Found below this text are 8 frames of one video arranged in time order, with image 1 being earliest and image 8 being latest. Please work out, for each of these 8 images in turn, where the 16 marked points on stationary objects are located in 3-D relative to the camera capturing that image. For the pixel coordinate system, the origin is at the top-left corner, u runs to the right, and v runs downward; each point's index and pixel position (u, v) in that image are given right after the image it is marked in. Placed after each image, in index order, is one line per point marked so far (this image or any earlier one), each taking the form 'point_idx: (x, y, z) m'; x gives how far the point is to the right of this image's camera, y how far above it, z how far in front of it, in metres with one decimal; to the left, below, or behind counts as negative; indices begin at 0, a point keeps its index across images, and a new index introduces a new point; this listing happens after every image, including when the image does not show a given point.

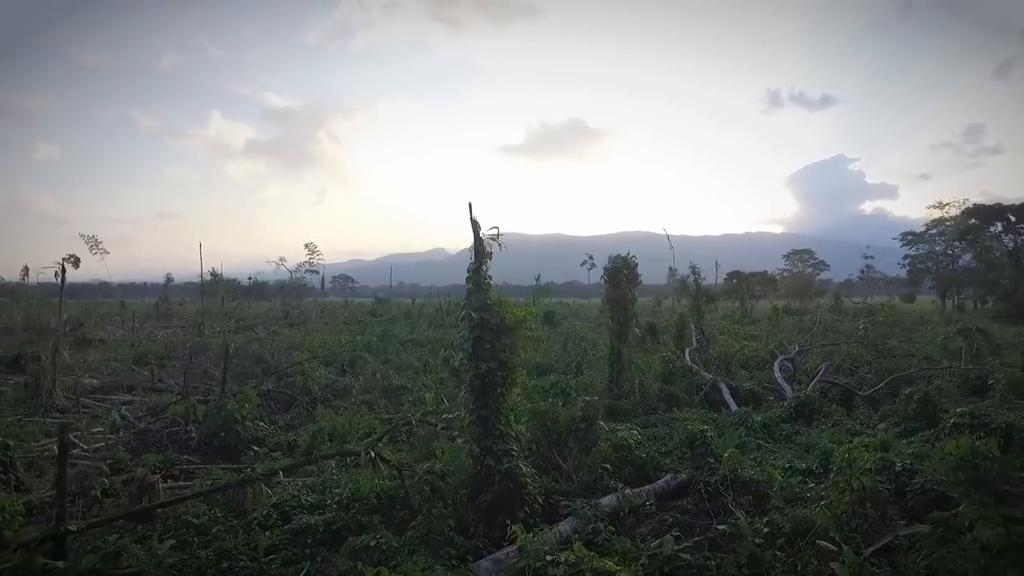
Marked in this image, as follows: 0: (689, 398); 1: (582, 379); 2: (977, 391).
0: (+3.2, -2.1, +10.4) m
1: (+1.5, -1.9, +11.6) m
2: (+7.9, -1.8, +9.5) m
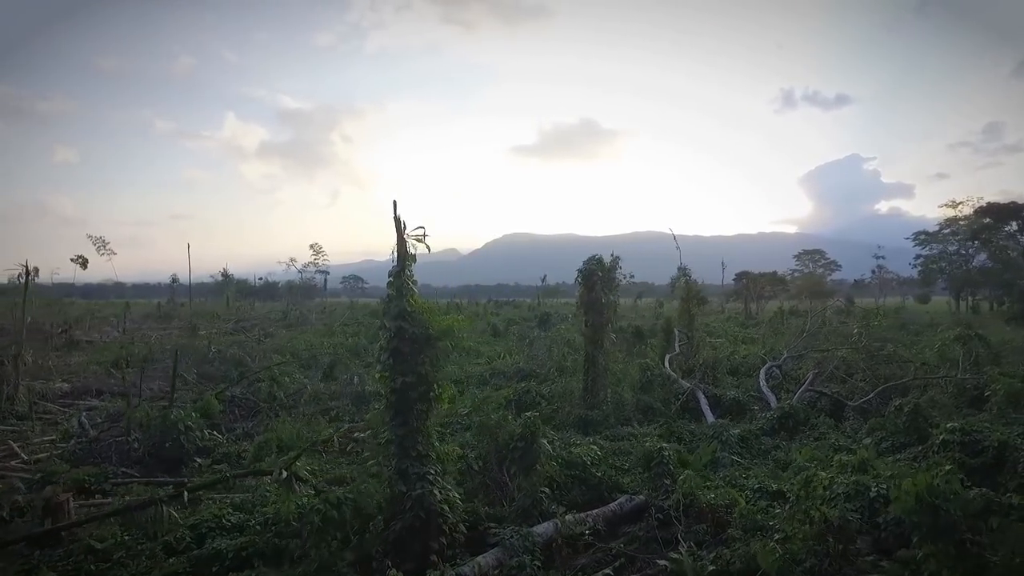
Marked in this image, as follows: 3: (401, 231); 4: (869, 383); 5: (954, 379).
0: (+2.6, -2.1, +9.8) m
1: (+0.9, -2.0, +11.1) m
2: (+7.3, -1.8, +8.8) m
3: (-1.1, +0.5, +5.6) m
4: (+7.0, -1.9, +11.0) m
5: (+7.3, -1.5, +9.2) m
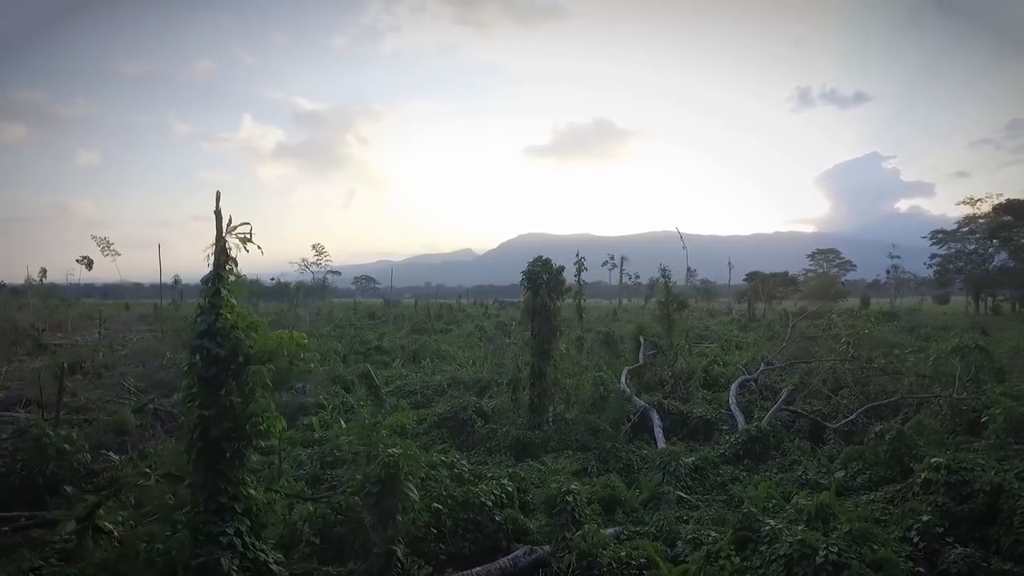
0: (+1.6, -2.2, +8.6) m
1: (-0.1, -2.1, +9.9) m
2: (+6.2, -1.9, +7.5) m
3: (-2.3, +0.5, +4.5) m
4: (+5.9, -2.0, +9.7) m
5: (+6.2, -1.6, +7.9) m
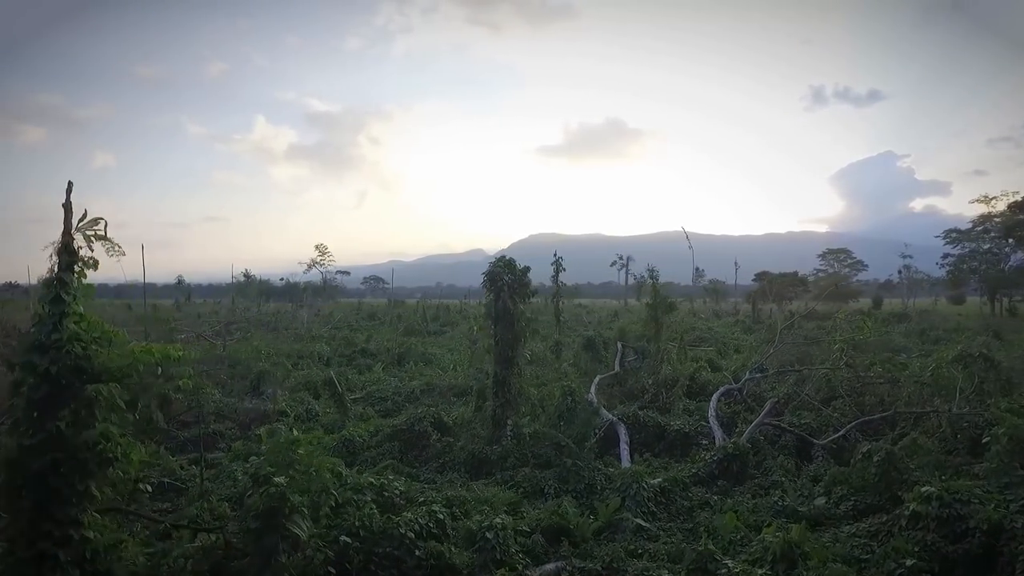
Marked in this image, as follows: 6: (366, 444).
0: (+0.9, -2.2, +7.9) m
1: (-0.7, -2.1, +9.2) m
2: (+5.5, -1.9, +6.7) m
3: (-3.0, +0.5, +3.8) m
4: (+5.3, -2.0, +9.0) m
5: (+5.5, -1.6, +7.1) m
6: (-2.2, -2.3, +8.5) m
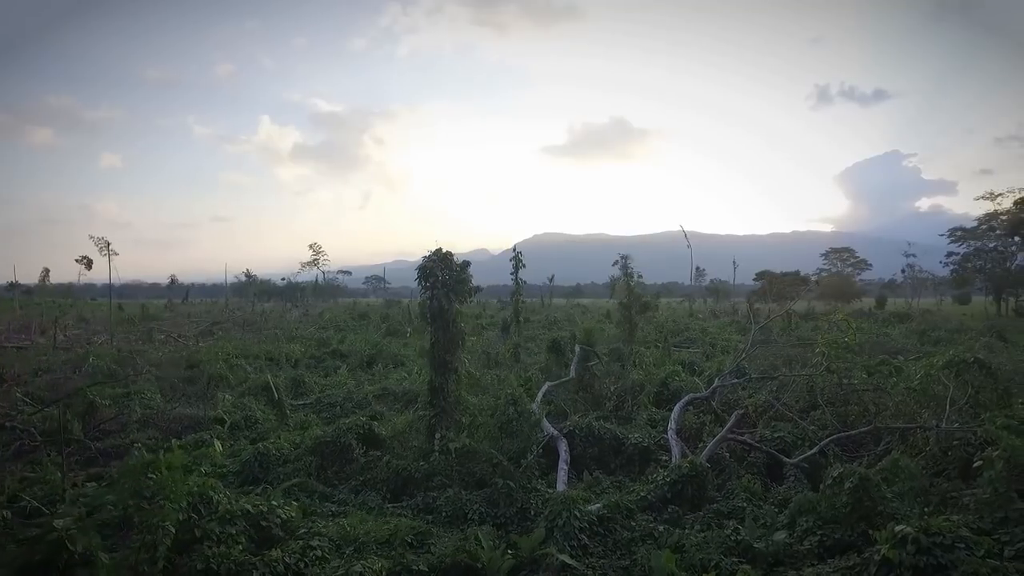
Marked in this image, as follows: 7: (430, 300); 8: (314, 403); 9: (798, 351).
0: (+0.1, -2.2, +7.0) m
1: (-1.6, -2.0, +8.3) m
2: (+4.6, -1.9, +5.7) m
3: (-3.9, +0.5, +2.9) m
4: (+4.5, -1.9, +8.0) m
5: (+4.7, -1.5, +6.2) m
6: (-3.1, -2.3, +7.6) m
7: (-1.1, -0.2, +7.8) m
8: (-4.2, -2.4, +11.8) m
9: (+7.3, -1.6, +14.3) m
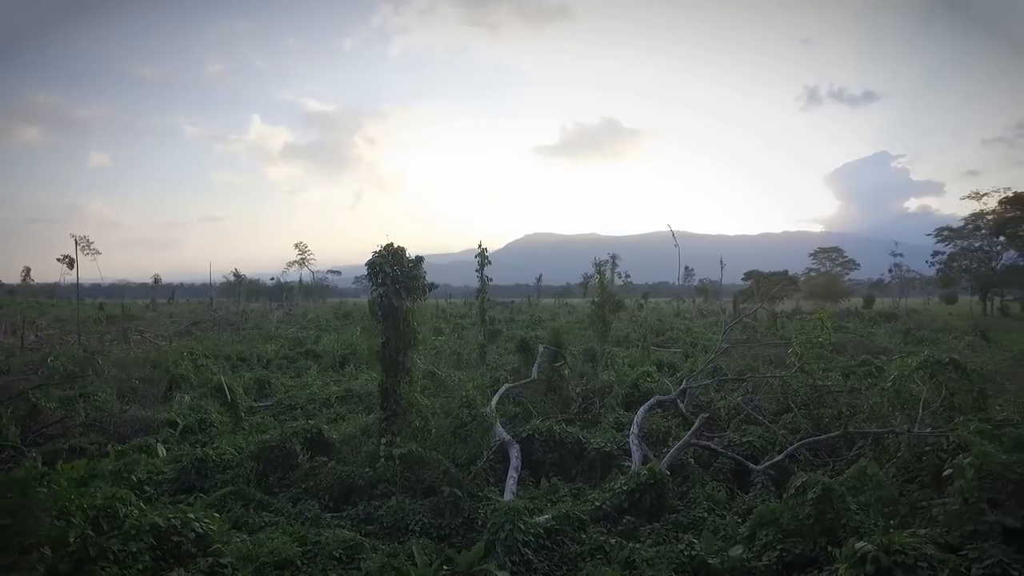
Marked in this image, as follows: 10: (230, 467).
0: (-0.5, -2.1, +6.5) m
1: (-2.2, -2.0, +7.9) m
2: (+4.1, -1.8, +5.4) m
3: (-4.4, +0.5, +2.5) m
4: (+3.9, -1.9, +7.6) m
5: (+4.1, -1.5, +5.8) m
6: (-3.7, -2.2, +7.1) m
7: (-1.7, -0.1, +7.4) m
8: (-4.8, -2.4, +11.3) m
9: (+6.6, -1.5, +14.0) m
10: (-3.6, -2.3, +7.1) m
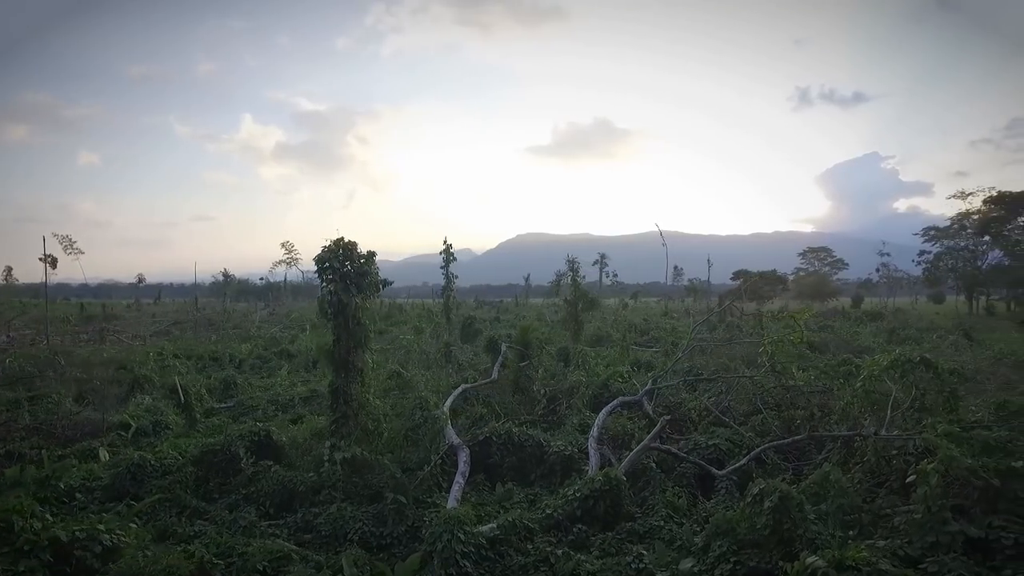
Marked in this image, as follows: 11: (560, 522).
0: (-1.0, -2.1, +6.2) m
1: (-2.7, -2.0, +7.5) m
2: (+3.6, -1.8, +5.1) m
3: (-4.9, +0.6, +2.1) m
4: (+3.3, -1.9, +7.4) m
5: (+3.6, -1.5, +5.5) m
6: (-4.2, -2.2, +6.7) m
7: (-2.3, -0.1, +7.0) m
8: (-5.4, -2.3, +10.9) m
9: (+6.0, -1.5, +13.7) m
10: (-4.1, -2.2, +6.7) m
11: (+0.5, -2.3, +5.5) m
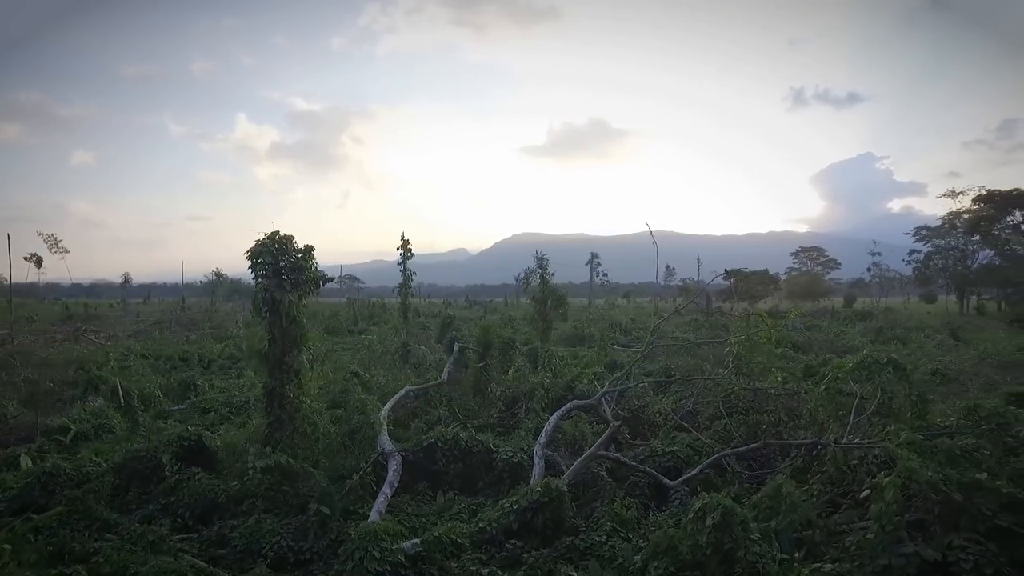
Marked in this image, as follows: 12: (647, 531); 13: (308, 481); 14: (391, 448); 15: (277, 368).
0: (-1.7, -2.0, +5.8) m
1: (-3.4, -1.9, +7.1) m
2: (+2.9, -1.7, +4.7) m
3: (-5.5, +0.6, +1.6) m
4: (+2.7, -1.8, +6.9) m
5: (+3.0, -1.4, +5.1) m
6: (-4.8, -2.2, +6.3) m
7: (-2.9, 0.0, +6.6) m
8: (-6.1, -2.3, +10.4) m
9: (+5.3, -1.5, +13.3) m
10: (-4.8, -2.2, +6.2) m
11: (-0.2, -2.3, +5.1) m
12: (+1.2, -2.2, +5.1) m
13: (-2.1, -2.0, +5.8) m
14: (-1.2, -1.7, +6.1) m
15: (-2.7, -0.9, +6.5) m
